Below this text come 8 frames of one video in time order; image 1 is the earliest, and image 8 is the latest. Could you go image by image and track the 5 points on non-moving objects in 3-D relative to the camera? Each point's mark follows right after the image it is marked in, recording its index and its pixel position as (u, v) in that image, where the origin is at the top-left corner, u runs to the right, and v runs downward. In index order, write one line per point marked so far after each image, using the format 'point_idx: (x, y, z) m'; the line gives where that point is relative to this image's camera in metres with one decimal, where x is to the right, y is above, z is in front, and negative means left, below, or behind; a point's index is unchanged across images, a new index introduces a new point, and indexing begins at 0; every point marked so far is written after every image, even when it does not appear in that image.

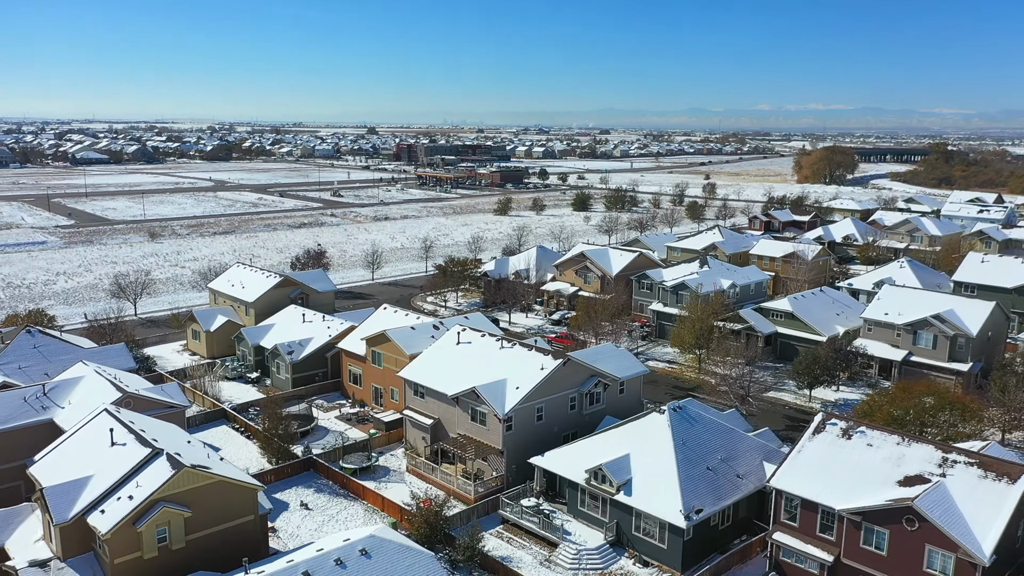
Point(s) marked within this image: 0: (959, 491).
0: (+9.3, -4.2, +17.4) m
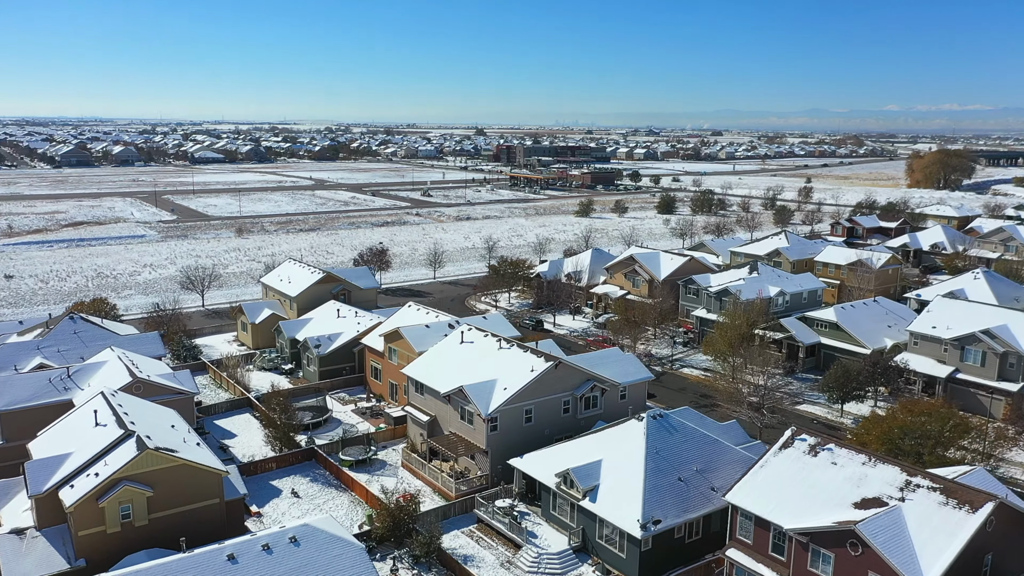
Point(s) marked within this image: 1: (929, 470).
0: (+7.8, -4.5, +16.3) m
1: (+8.9, -3.9, +17.6) m
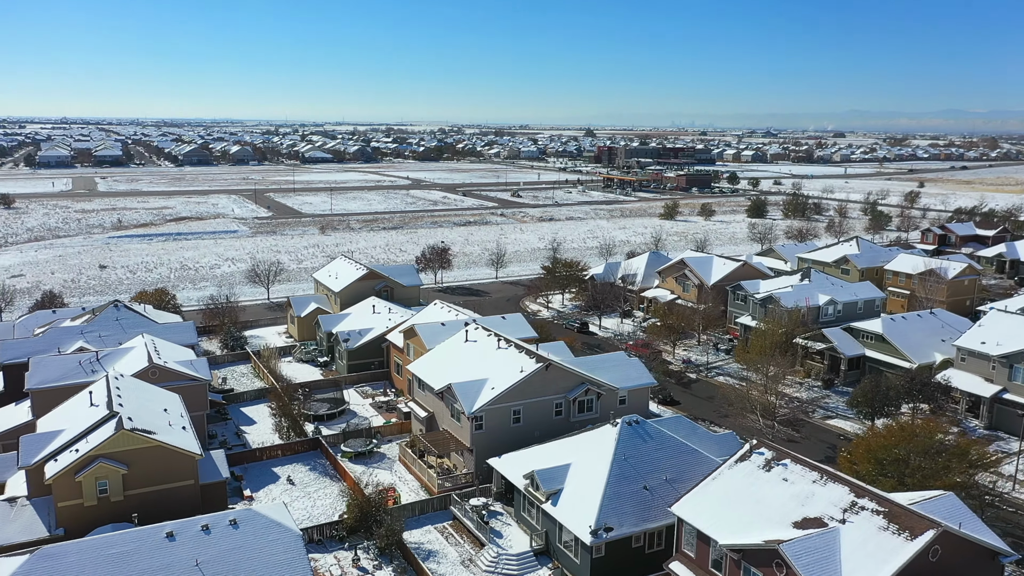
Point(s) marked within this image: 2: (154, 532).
0: (+6.2, -4.7, +15.4) m
1: (+7.4, -4.1, +16.6) m
2: (-7.3, -5.0, +16.9) m
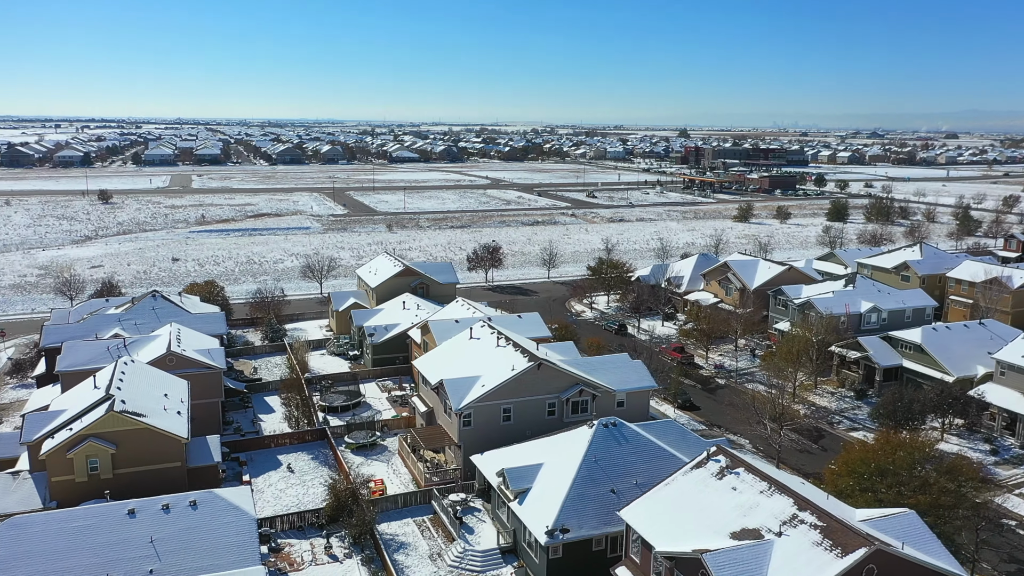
0: (+4.8, -4.7, +14.8) m
1: (+6.1, -4.2, +15.9) m
2: (-8.5, -4.7, +17.9) m
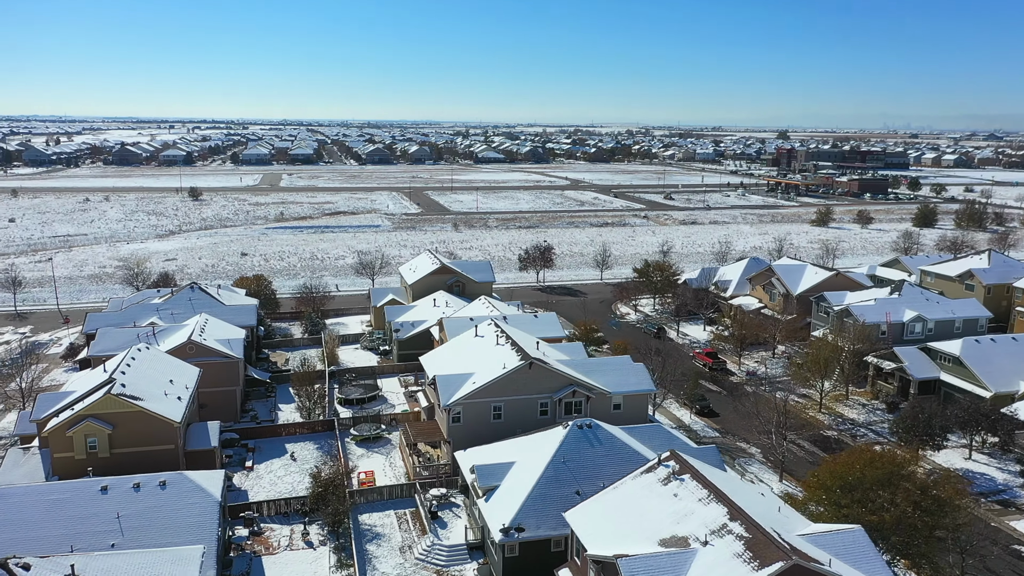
0: (+3.3, -4.8, +14.4) m
1: (+4.7, -4.3, +15.3) m
2: (-9.6, -4.5, +18.9) m
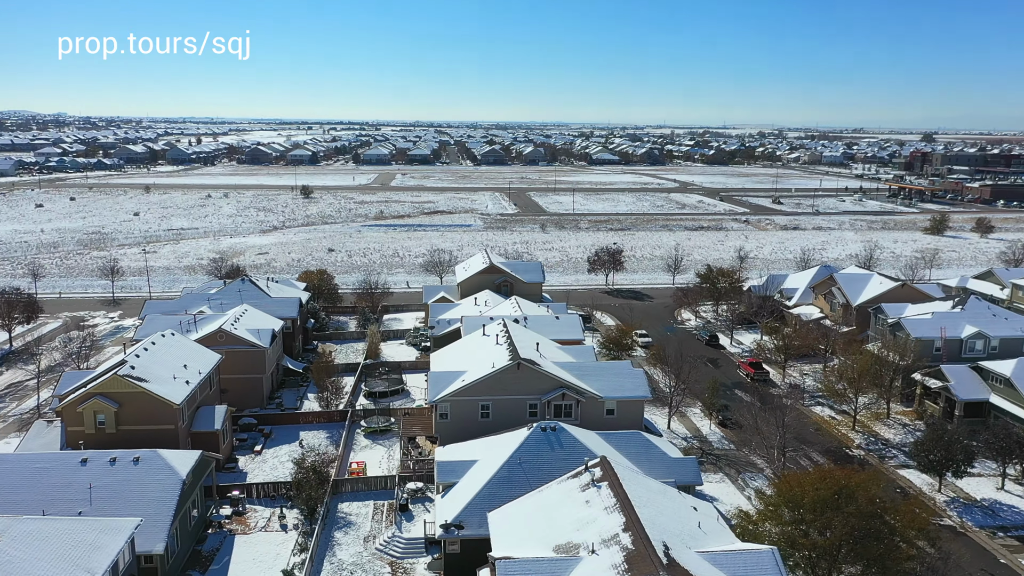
0: (+1.2, -4.8, +14.2) m
1: (+2.8, -4.4, +14.8) m
2: (-10.8, -4.2, +20.6) m
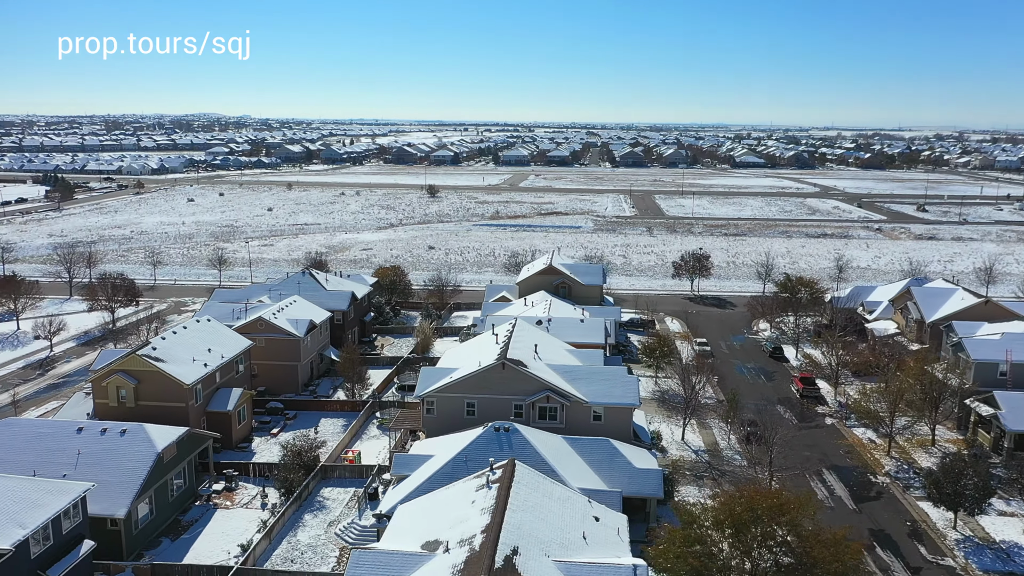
0: (-1.5, -4.8, +14.3) m
1: (+0.3, -4.4, +14.7) m
2: (-12.0, -3.8, +22.8) m
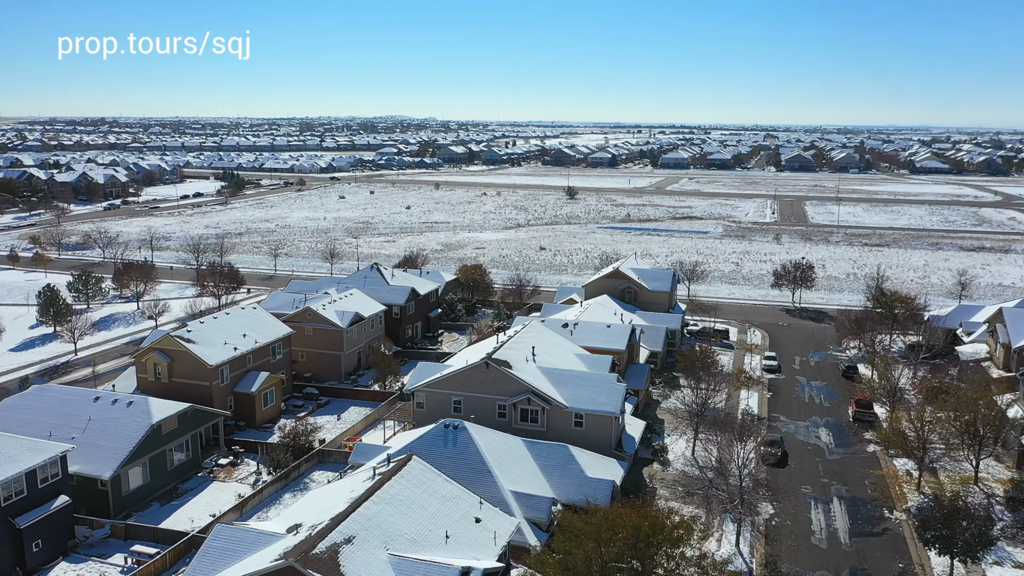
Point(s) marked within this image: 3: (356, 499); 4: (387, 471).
0: (-4.3, -4.7, +15.0) m
1: (-2.6, -4.4, +15.0) m
2: (-12.9, -3.3, +25.5) m
3: (-2.9, -4.1, +16.0) m
4: (-2.5, -3.8, +17.3) m
